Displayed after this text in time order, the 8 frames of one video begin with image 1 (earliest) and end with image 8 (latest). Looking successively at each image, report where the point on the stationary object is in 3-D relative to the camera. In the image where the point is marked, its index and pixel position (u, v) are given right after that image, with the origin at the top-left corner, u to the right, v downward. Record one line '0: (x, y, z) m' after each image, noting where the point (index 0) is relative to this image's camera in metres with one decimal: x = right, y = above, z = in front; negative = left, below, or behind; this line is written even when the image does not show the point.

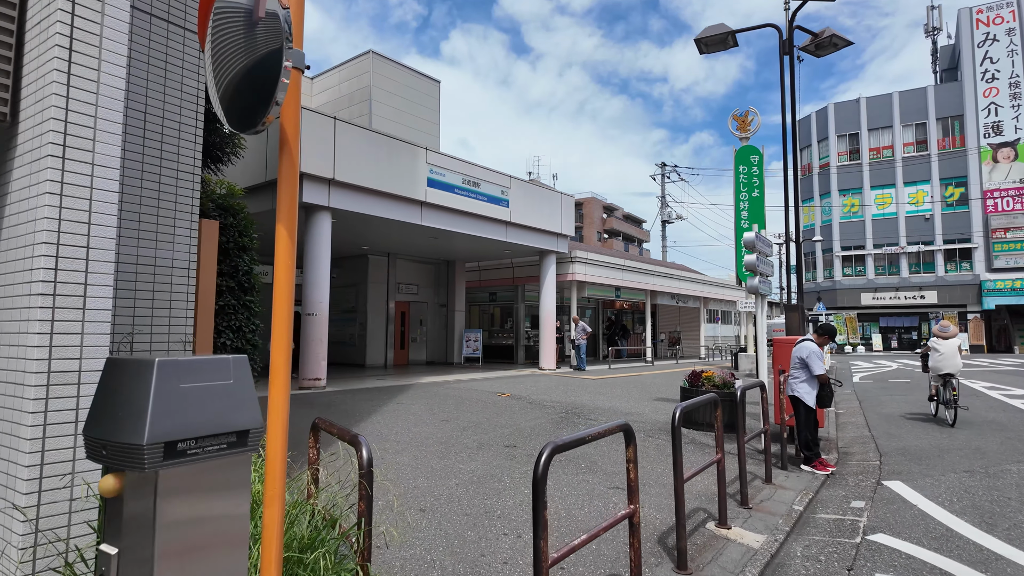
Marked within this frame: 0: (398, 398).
0: (-2.1, -2.0, +10.7) m
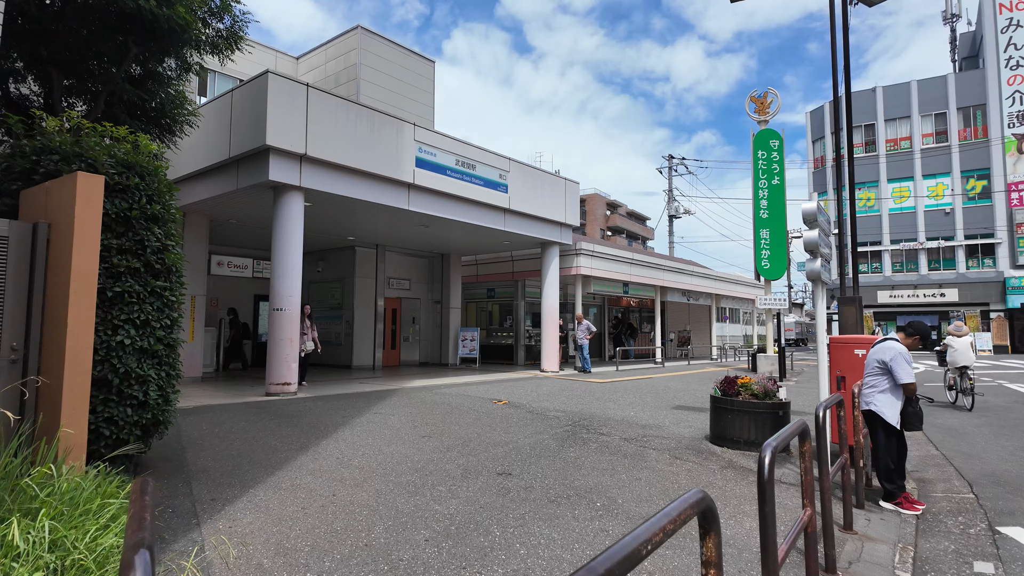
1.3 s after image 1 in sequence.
0: (-2.1, -1.8, +9.3) m
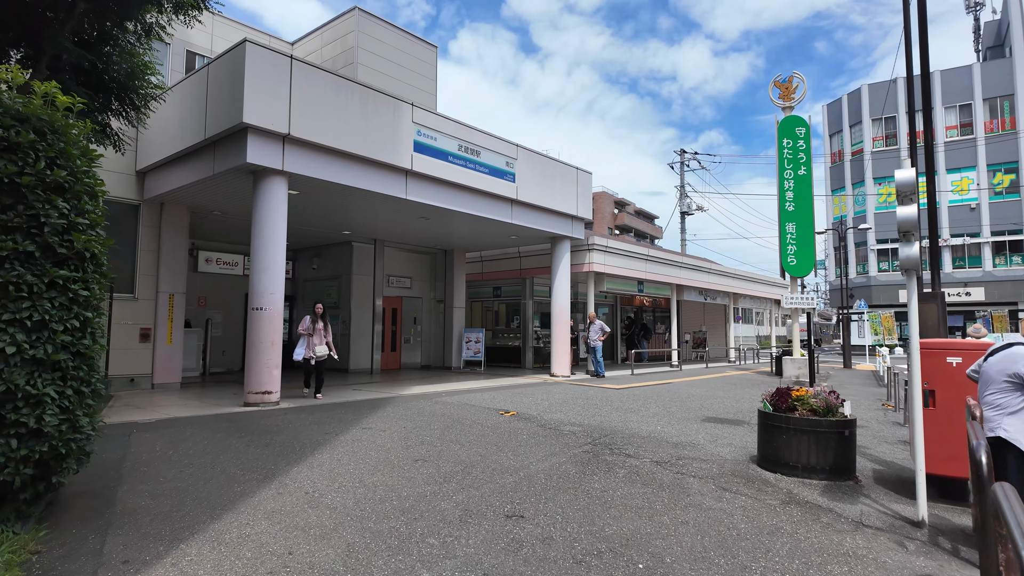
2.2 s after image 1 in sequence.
0: (-2.0, -1.8, +8.1) m
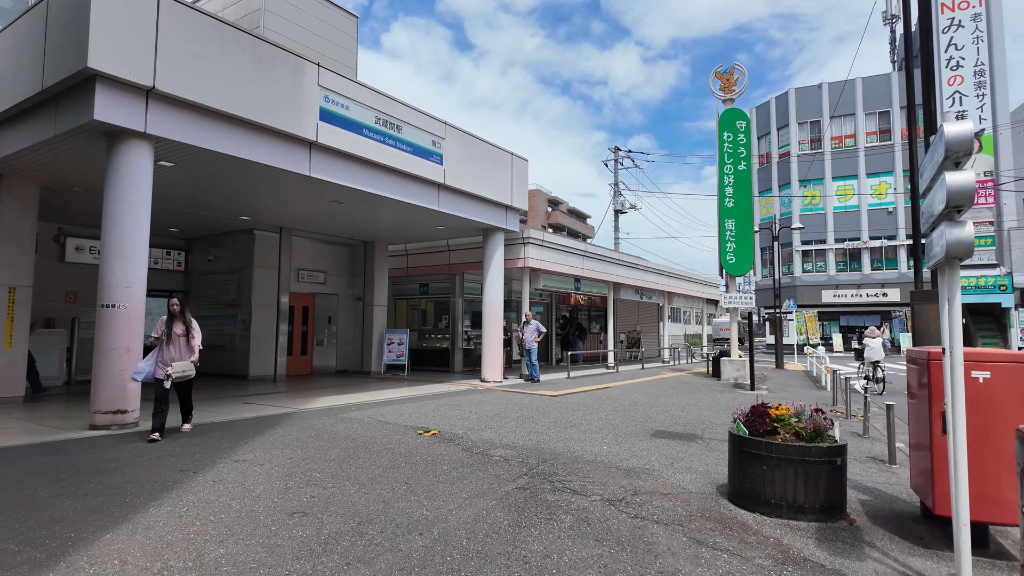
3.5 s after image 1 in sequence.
0: (-2.9, -1.7, +6.5) m
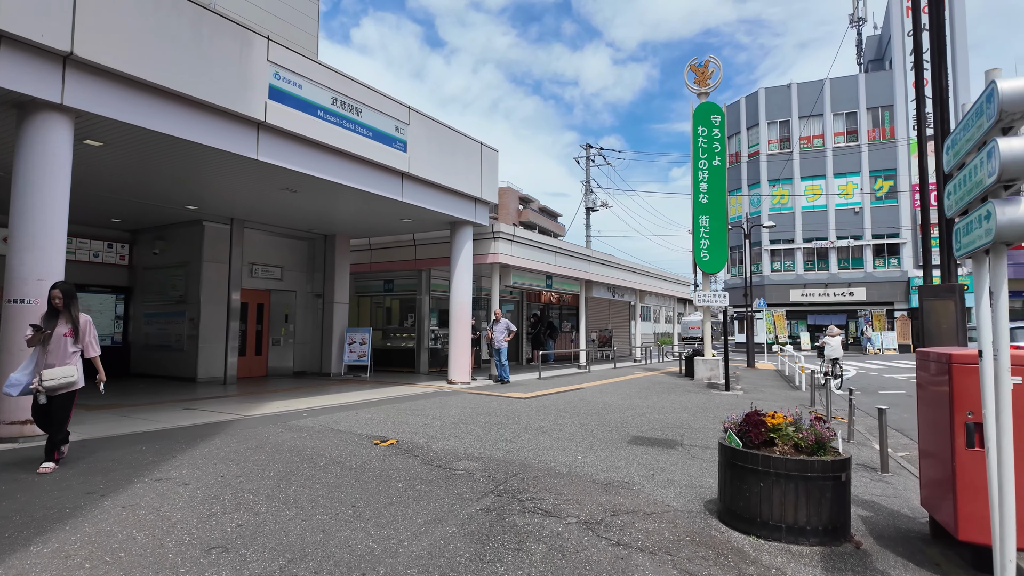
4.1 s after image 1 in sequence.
0: (-3.2, -1.6, +5.7) m
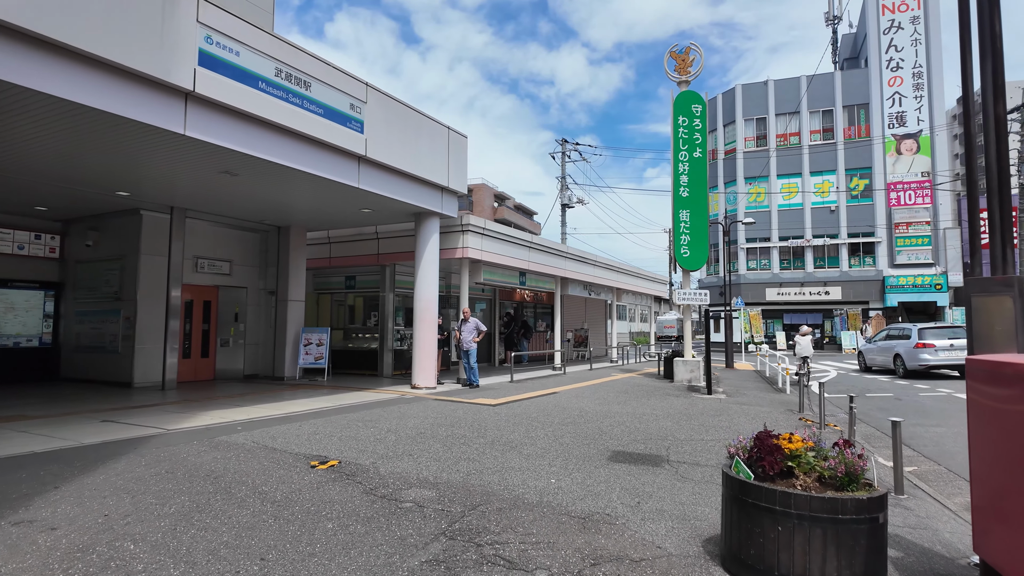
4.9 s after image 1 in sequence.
0: (-3.5, -1.6, +4.6) m
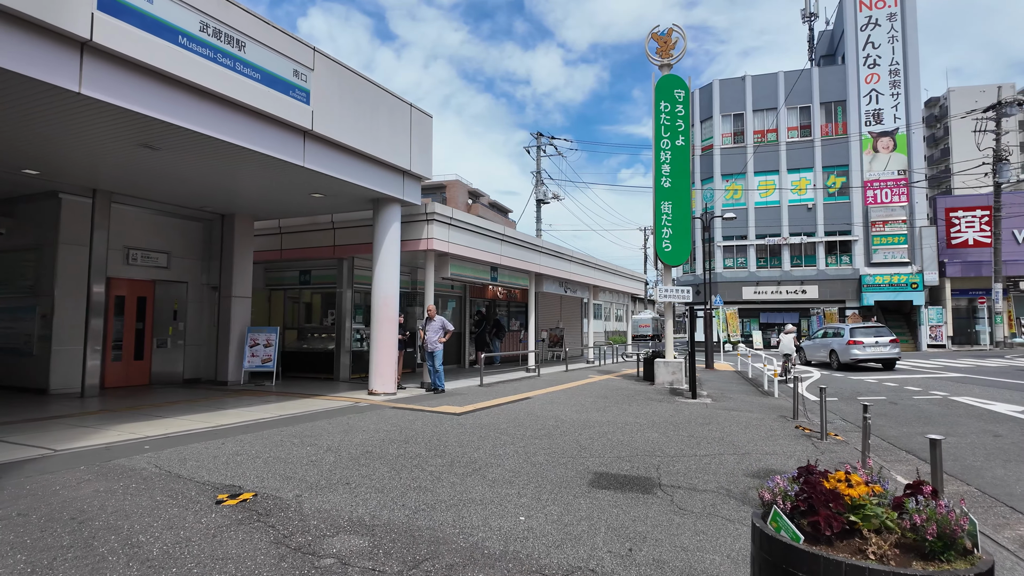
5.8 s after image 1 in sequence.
0: (-3.8, -1.5, +3.4) m
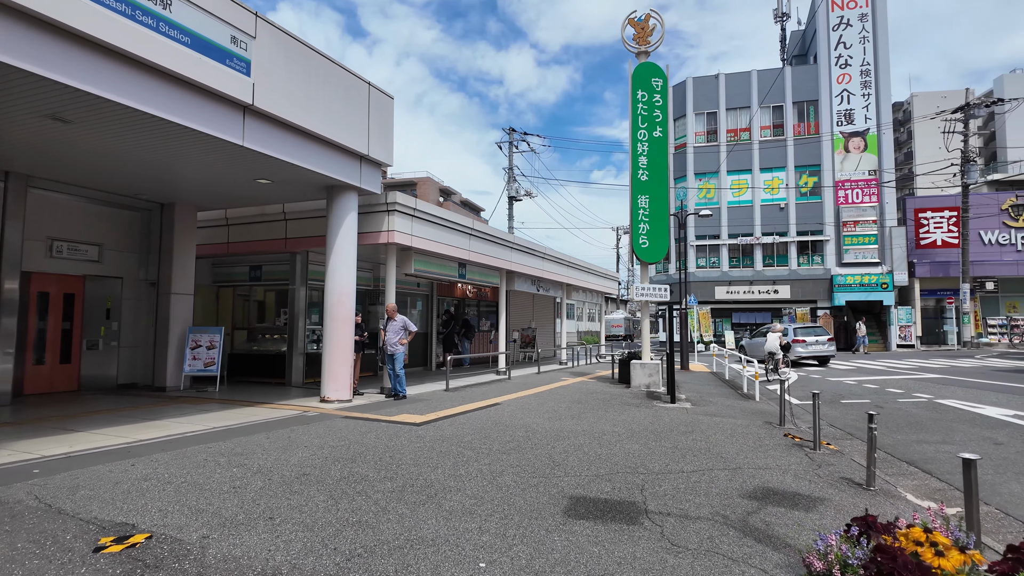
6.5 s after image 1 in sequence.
0: (-4.0, -1.4, +2.4) m
